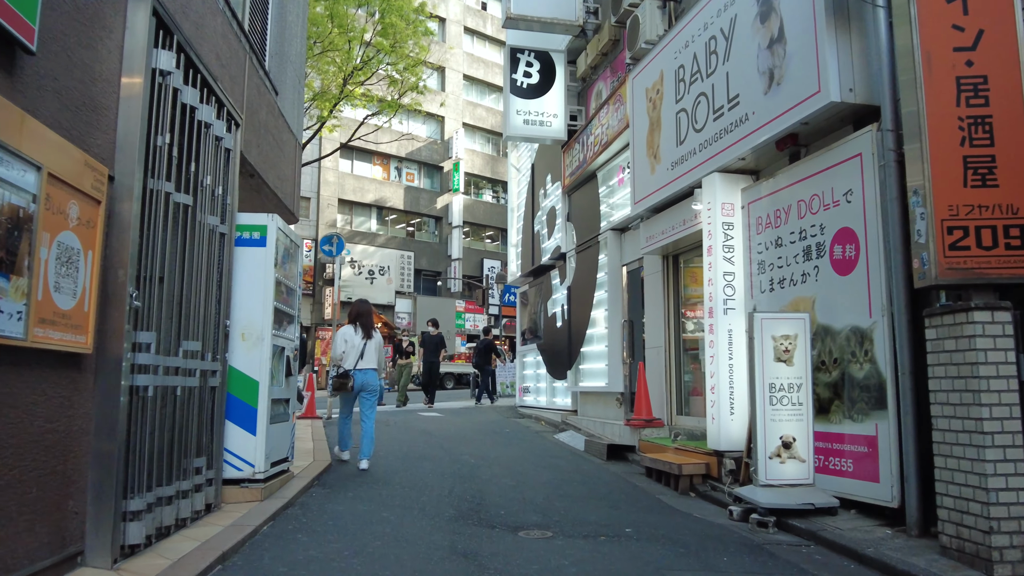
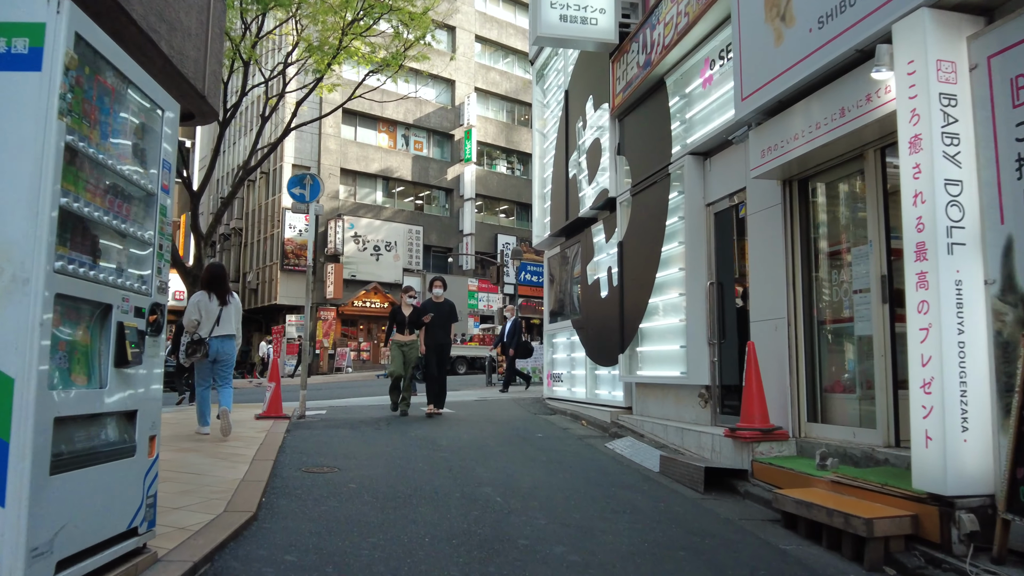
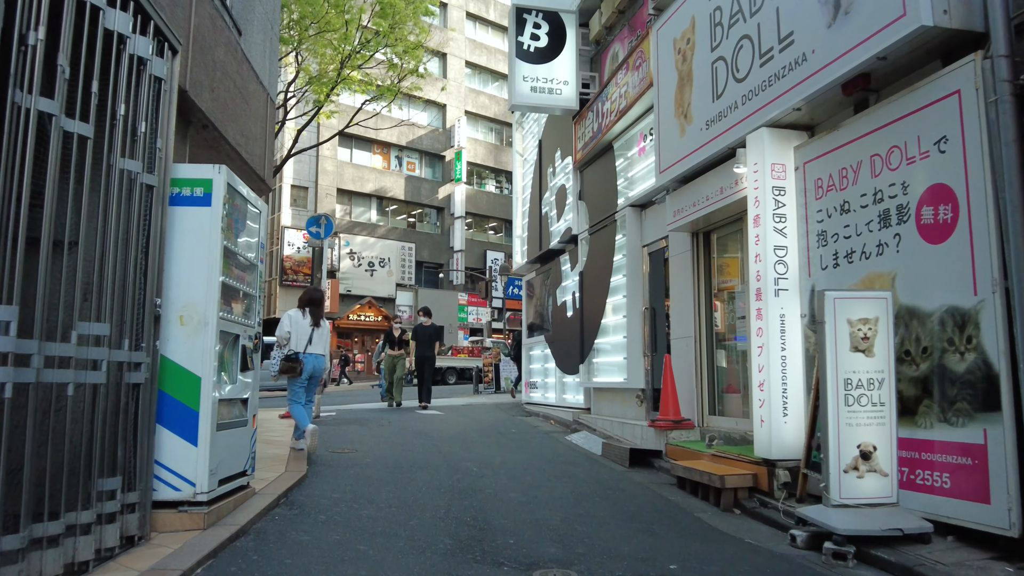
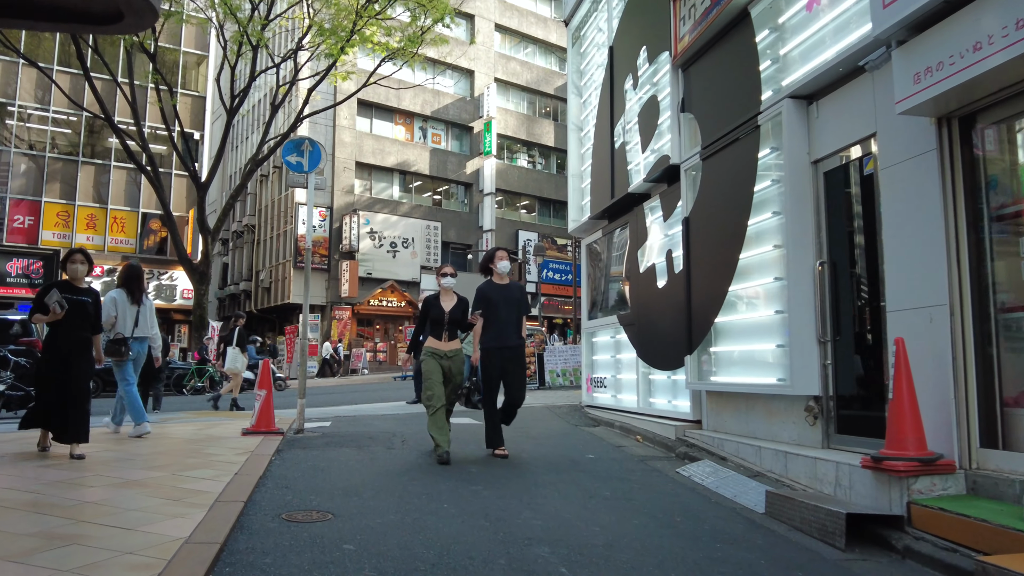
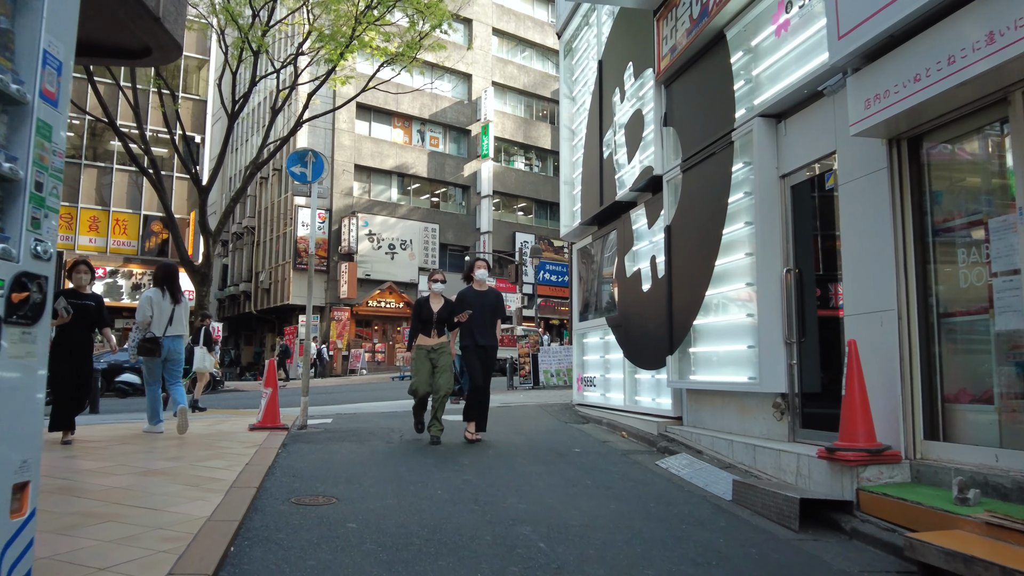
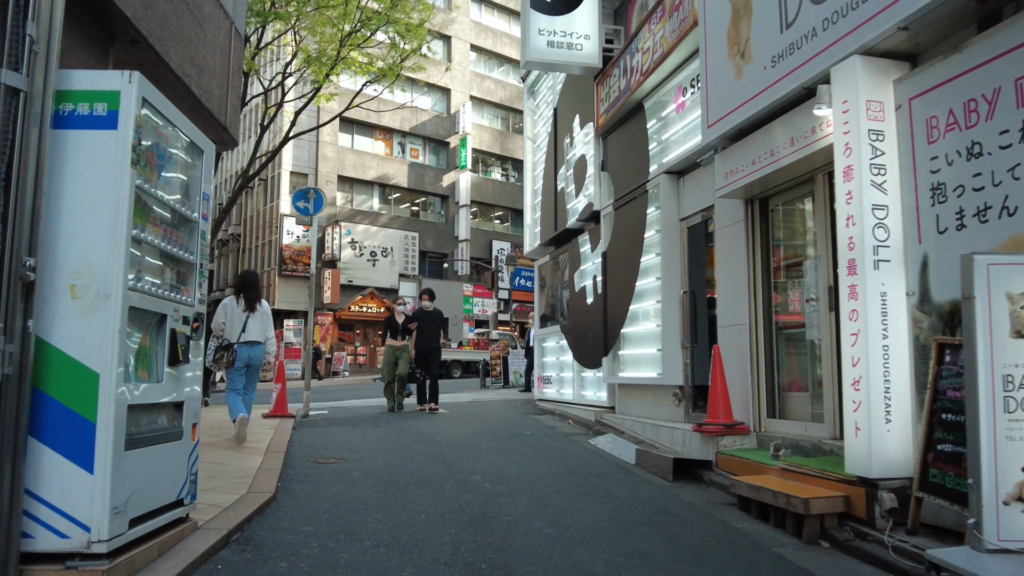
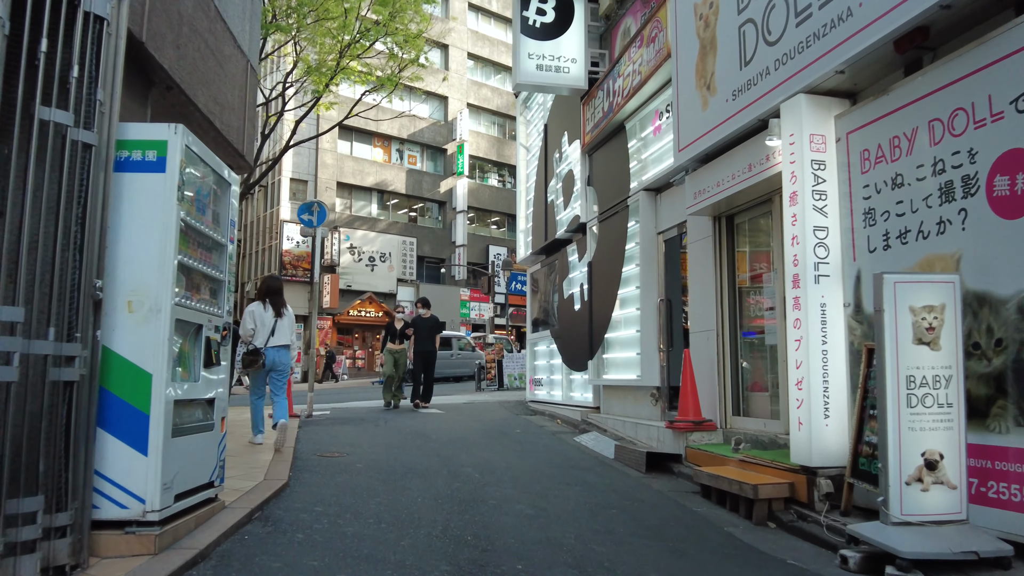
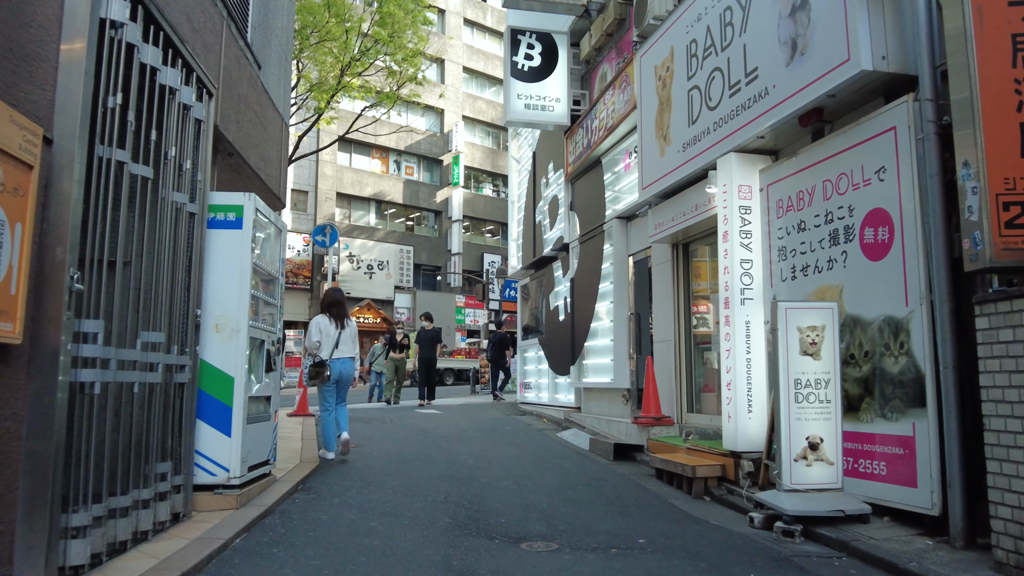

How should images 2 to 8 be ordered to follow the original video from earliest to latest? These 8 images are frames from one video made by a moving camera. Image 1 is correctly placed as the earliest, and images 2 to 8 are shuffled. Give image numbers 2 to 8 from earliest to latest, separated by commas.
8, 3, 7, 6, 2, 5, 4
